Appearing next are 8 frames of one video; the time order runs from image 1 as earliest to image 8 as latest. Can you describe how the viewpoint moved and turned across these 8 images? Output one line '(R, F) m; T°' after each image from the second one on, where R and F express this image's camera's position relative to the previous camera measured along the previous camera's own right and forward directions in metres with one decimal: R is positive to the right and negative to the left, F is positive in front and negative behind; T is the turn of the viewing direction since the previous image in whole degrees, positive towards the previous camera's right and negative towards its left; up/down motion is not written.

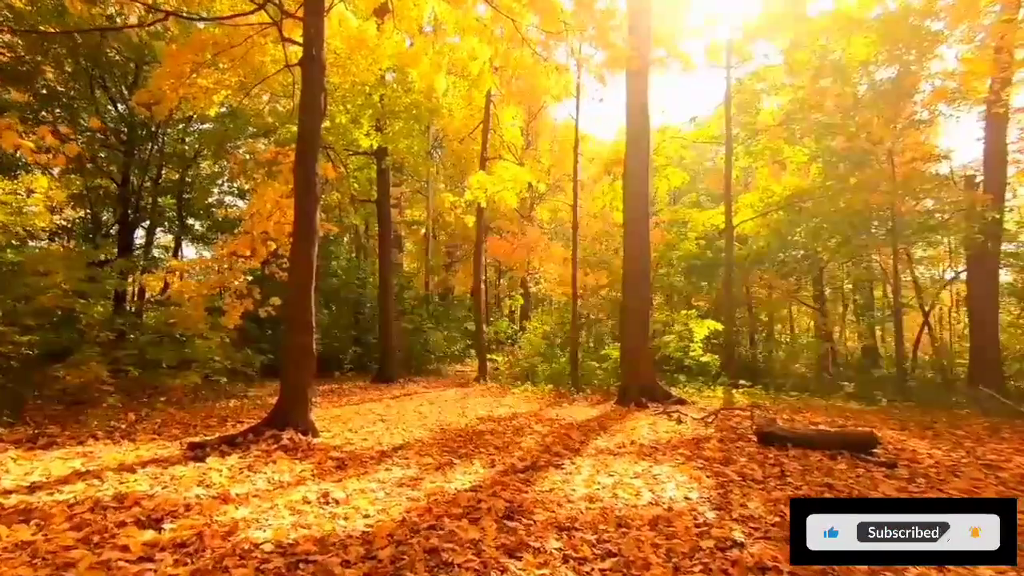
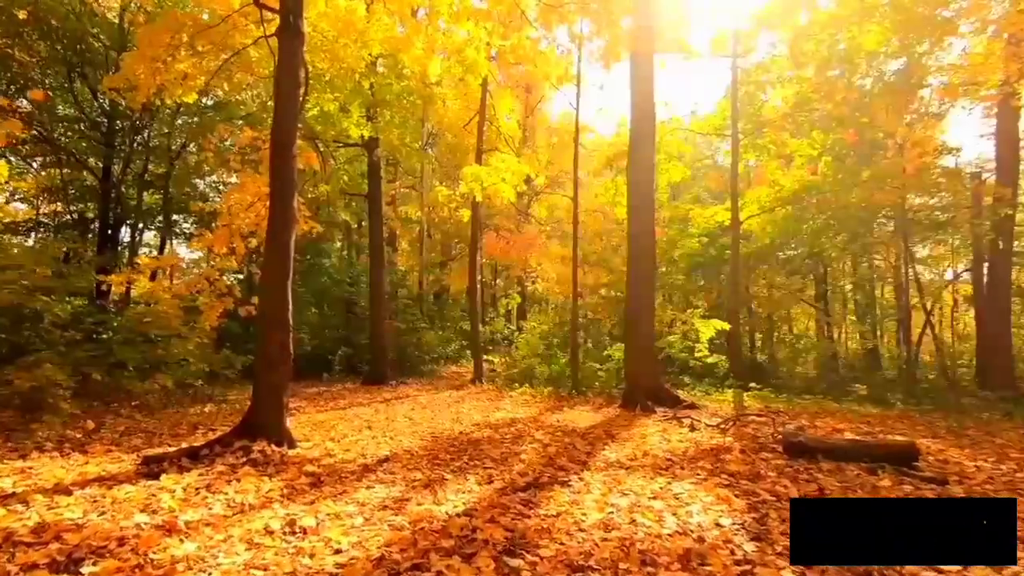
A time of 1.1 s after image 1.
(0.0, +0.6) m; 0°
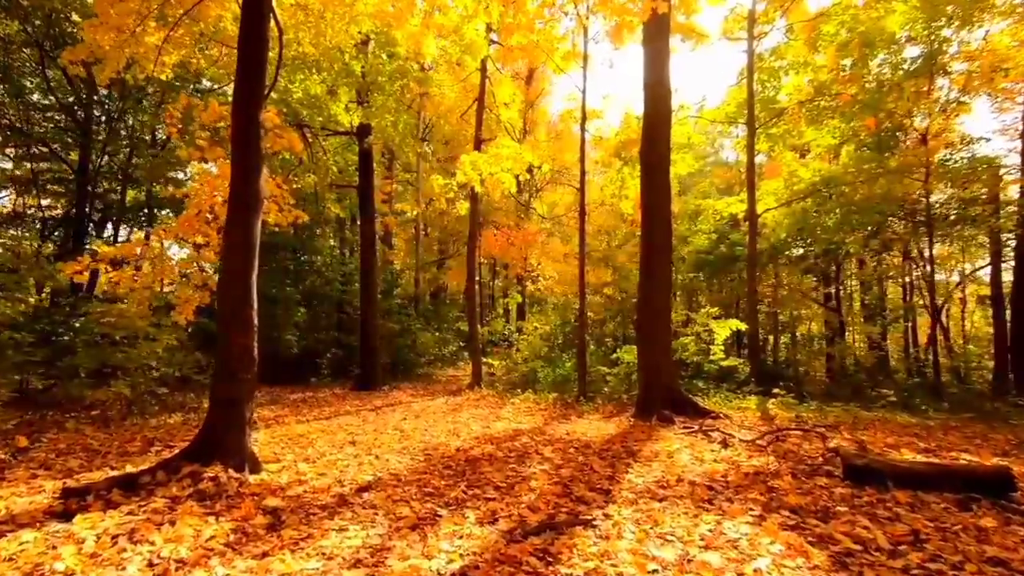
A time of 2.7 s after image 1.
(-0.1, +0.9) m; 0°
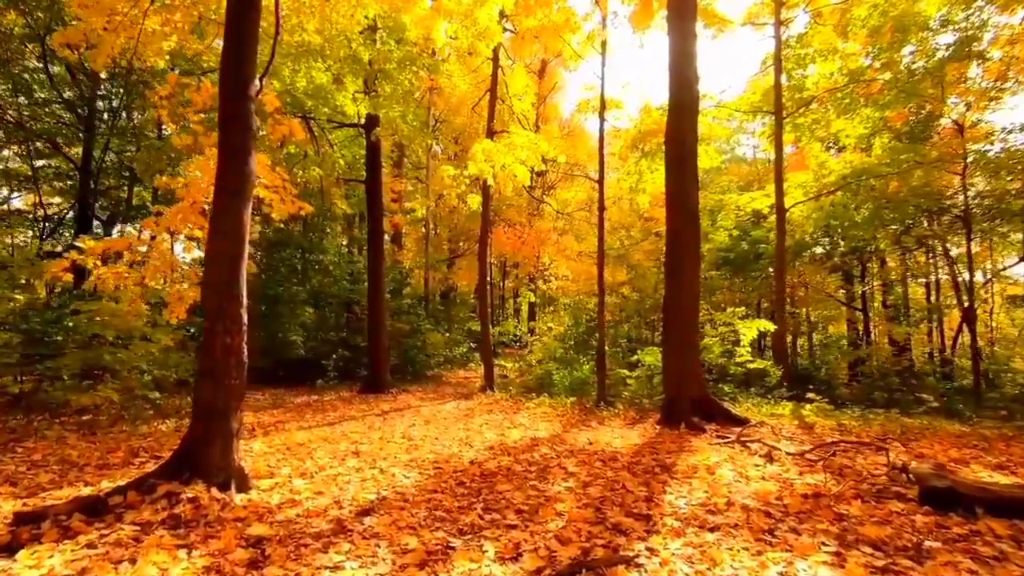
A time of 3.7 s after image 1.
(-0.1, +0.5) m; -1°
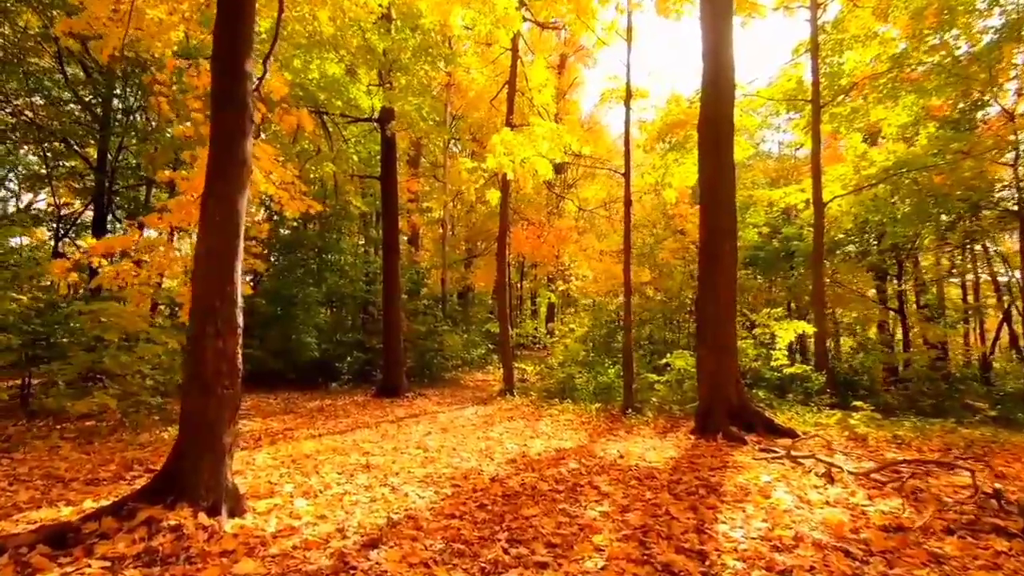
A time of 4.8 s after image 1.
(-0.1, +0.5) m; -2°
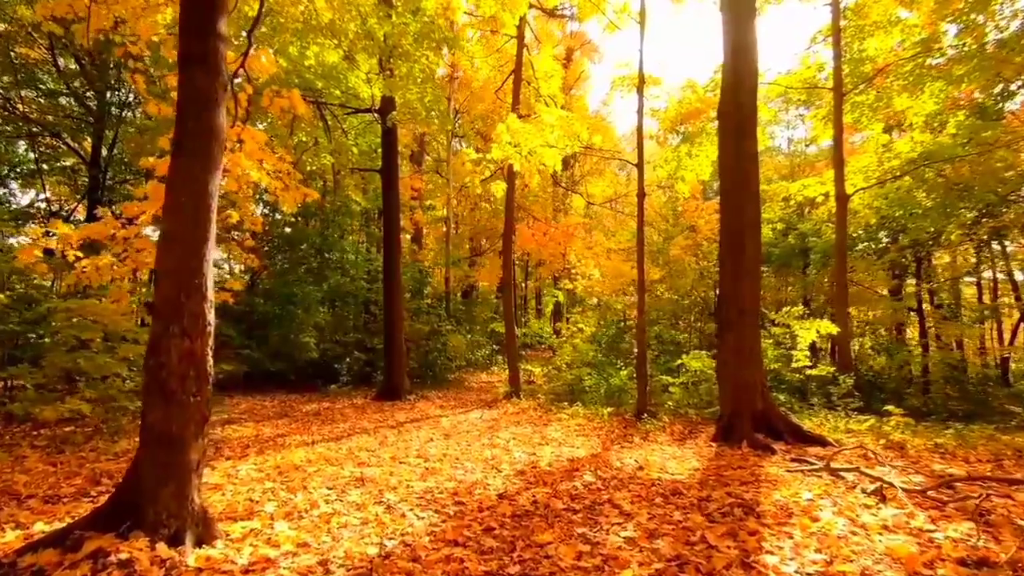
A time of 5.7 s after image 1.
(0.0, +0.5) m; 0°
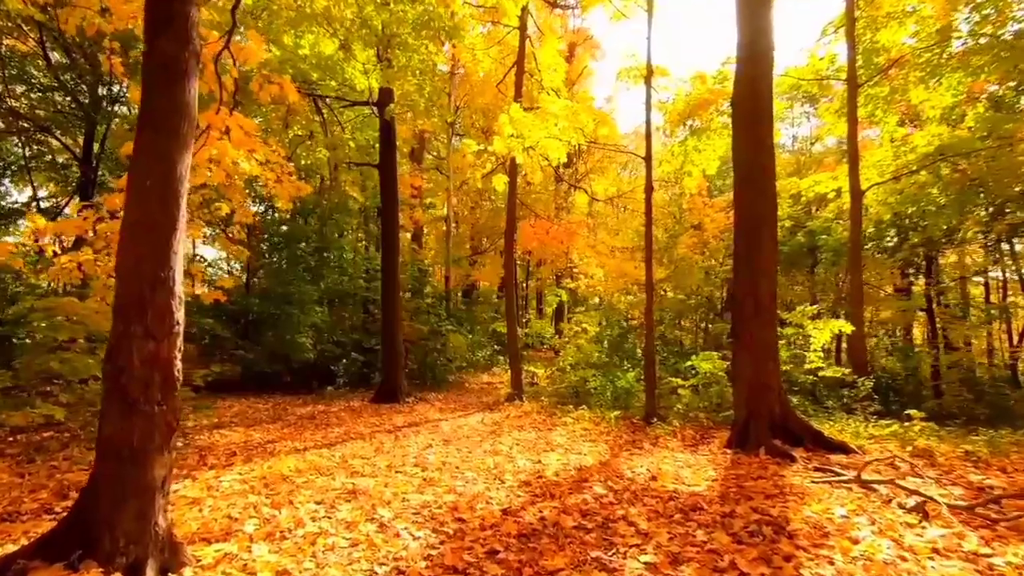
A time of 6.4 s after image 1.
(0.0, +0.4) m; 0°
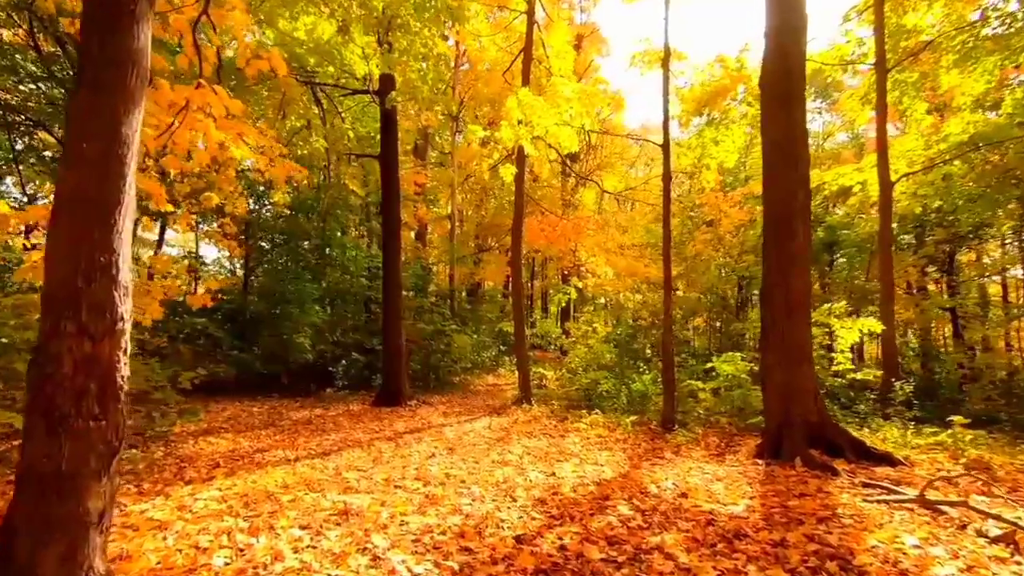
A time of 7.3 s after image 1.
(-0.1, +0.5) m; 0°
